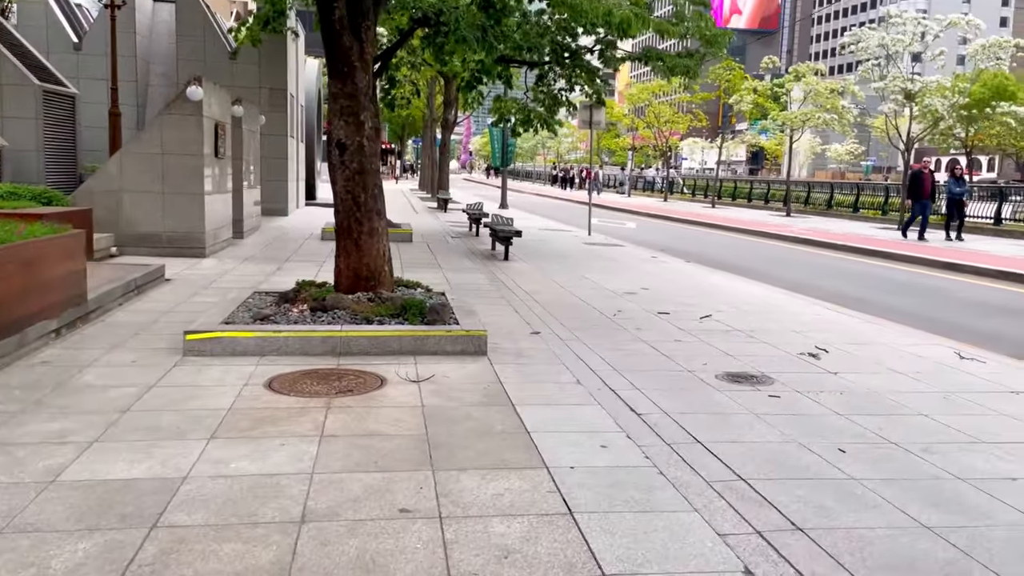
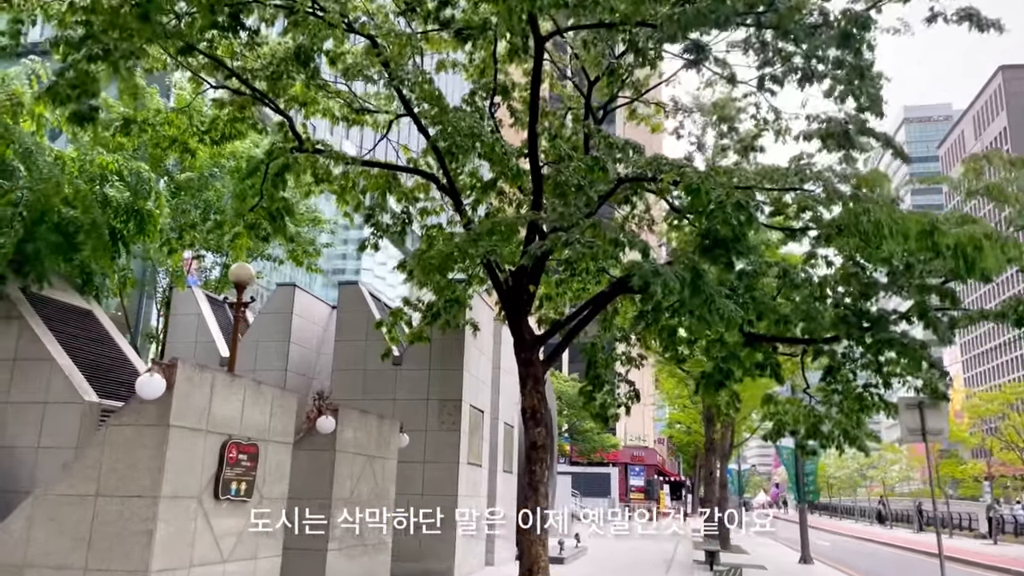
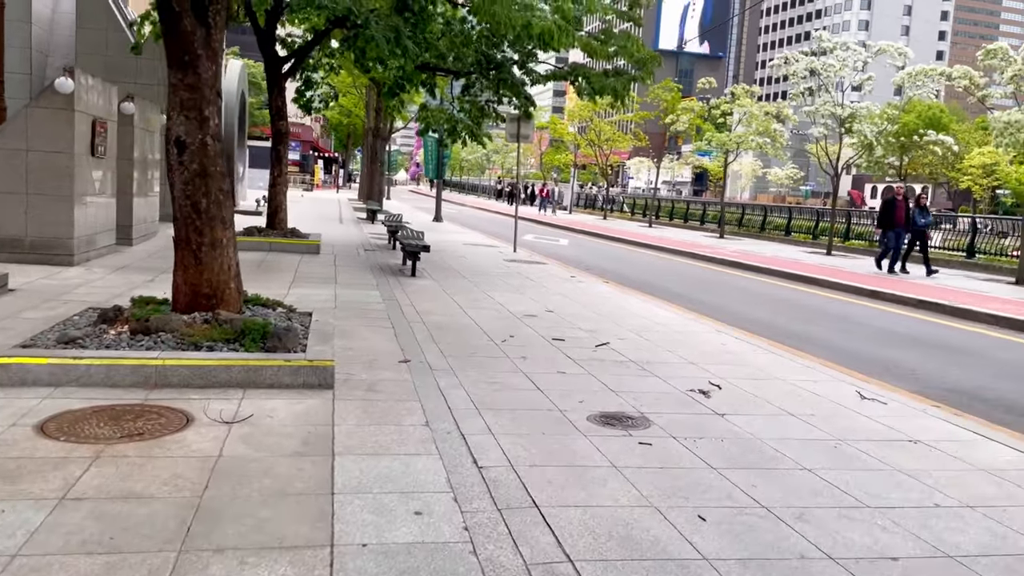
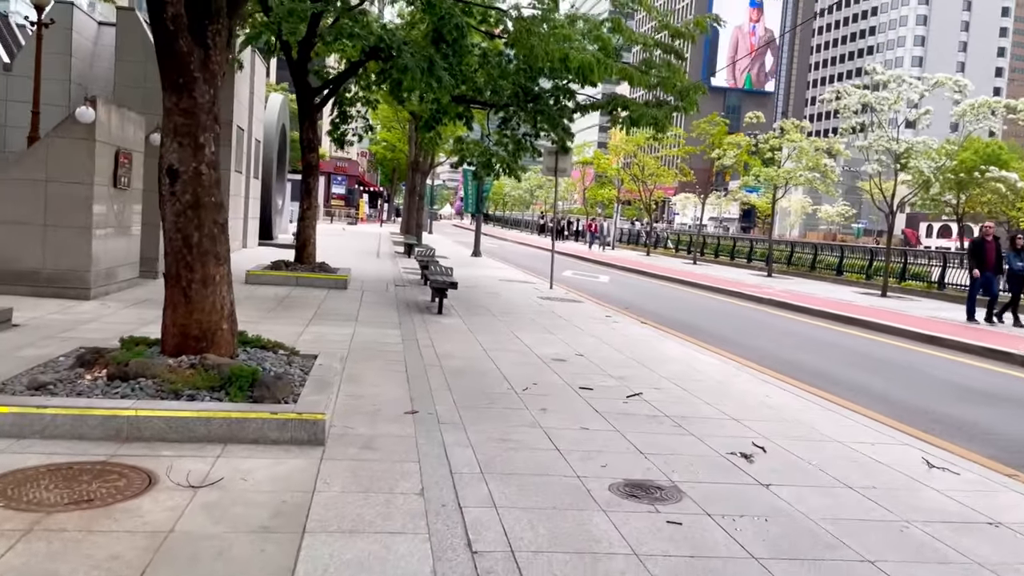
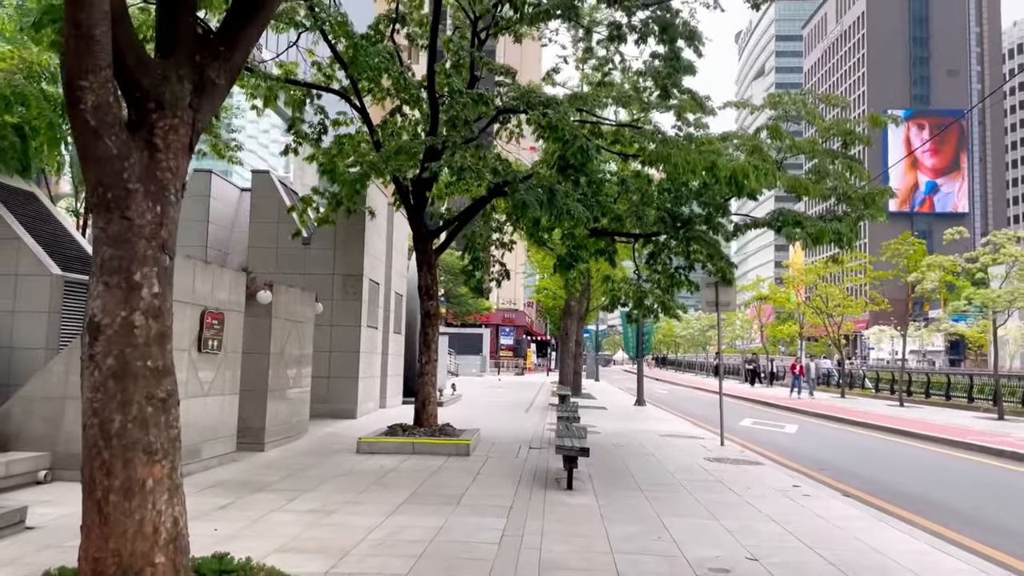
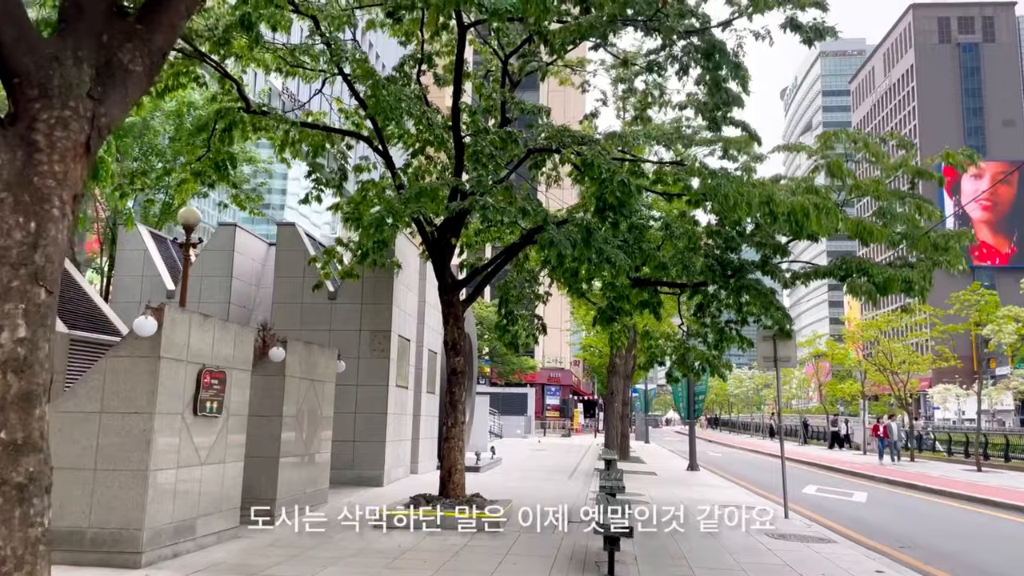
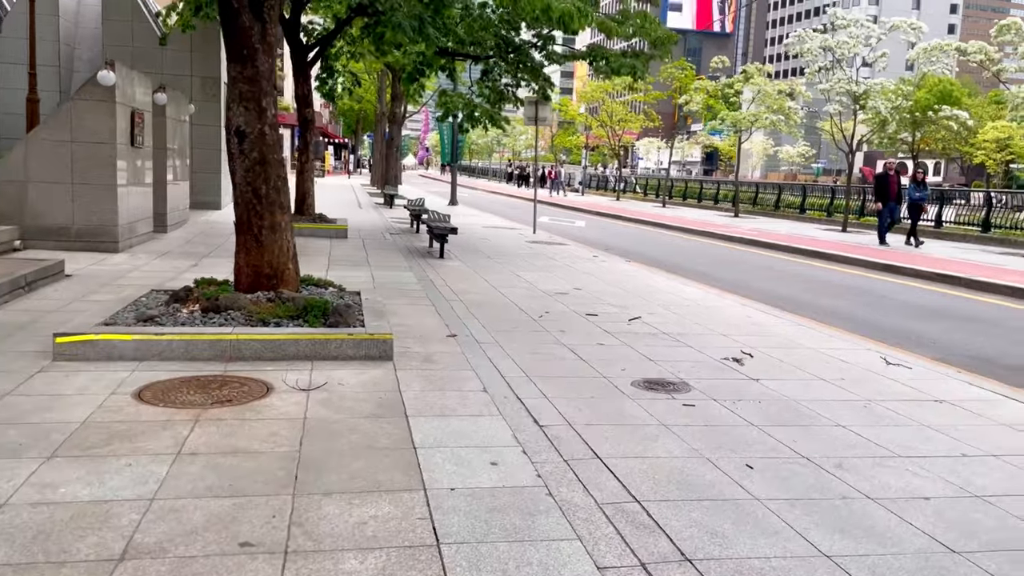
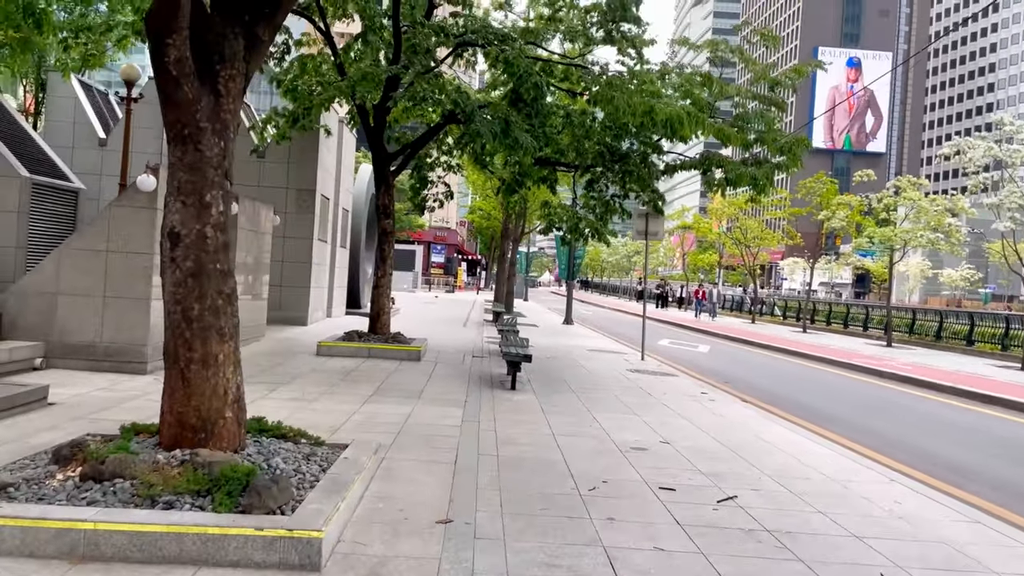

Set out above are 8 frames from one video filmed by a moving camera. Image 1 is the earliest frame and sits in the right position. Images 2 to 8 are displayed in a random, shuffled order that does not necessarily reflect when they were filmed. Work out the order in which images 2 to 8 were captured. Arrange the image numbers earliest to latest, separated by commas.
7, 3, 4, 8, 5, 6, 2
